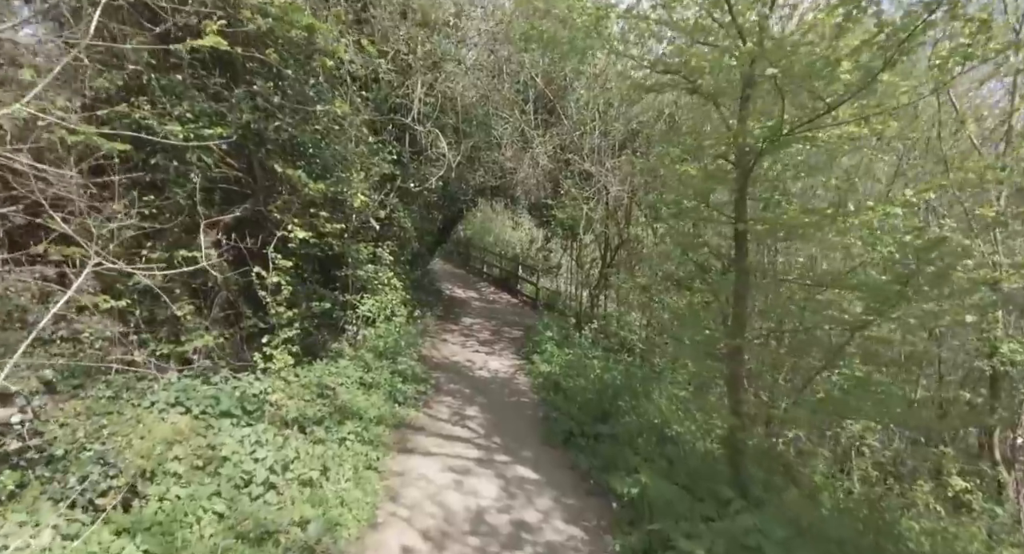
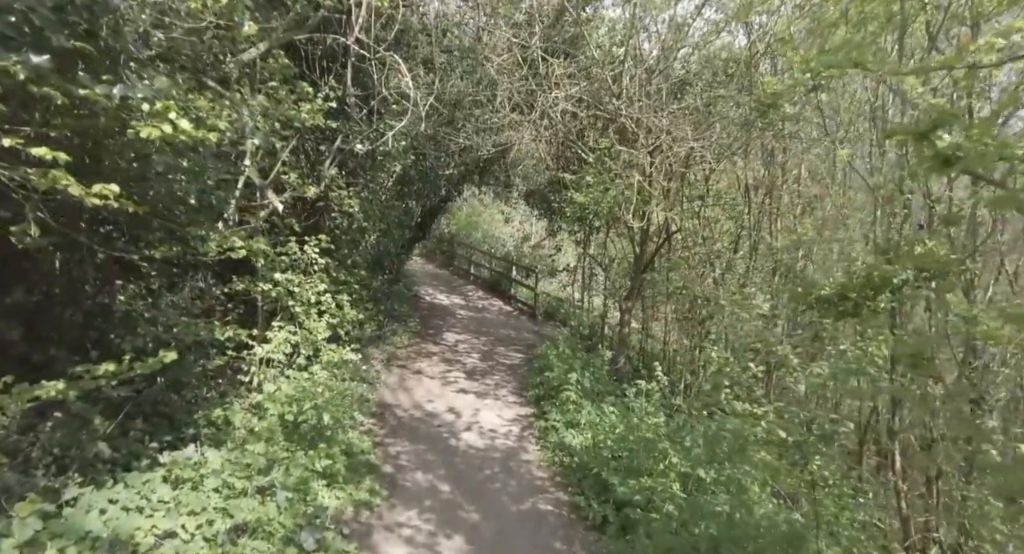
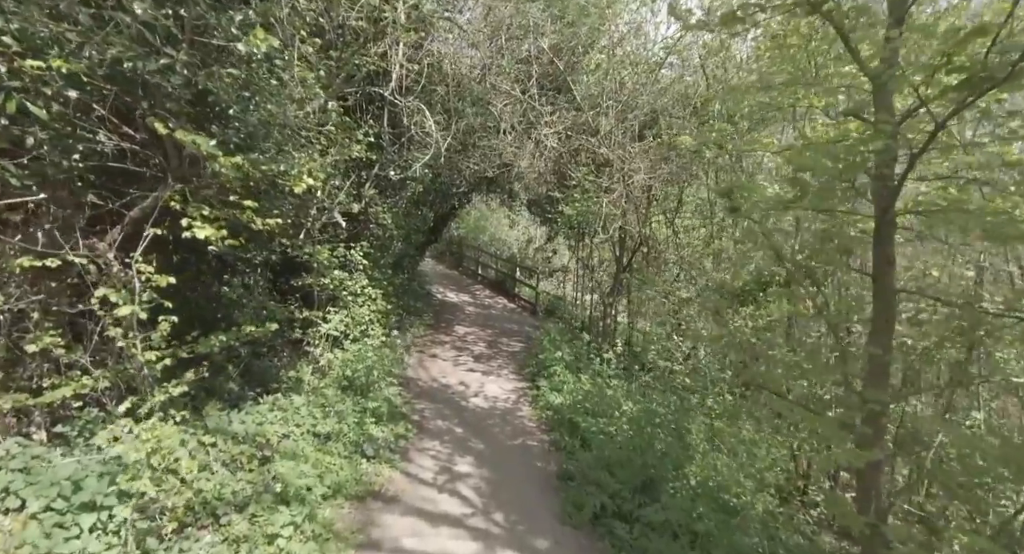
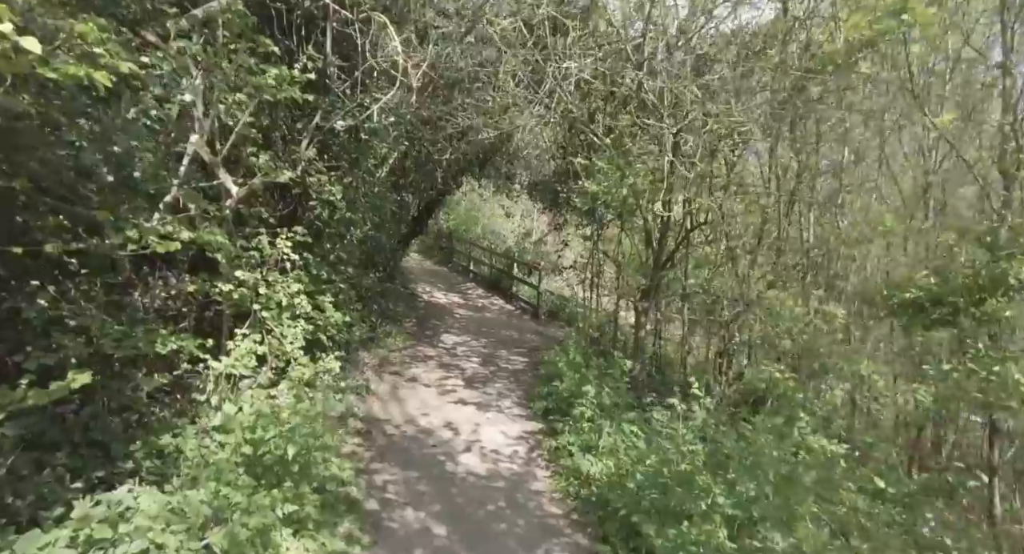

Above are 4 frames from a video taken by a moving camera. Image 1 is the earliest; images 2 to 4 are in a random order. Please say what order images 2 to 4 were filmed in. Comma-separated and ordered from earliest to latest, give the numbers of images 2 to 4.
3, 2, 4
